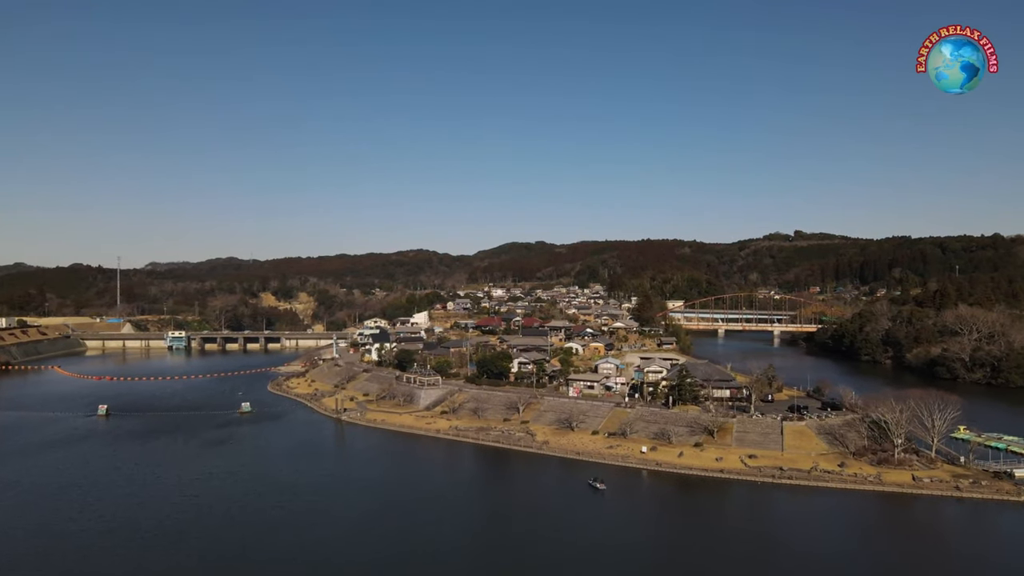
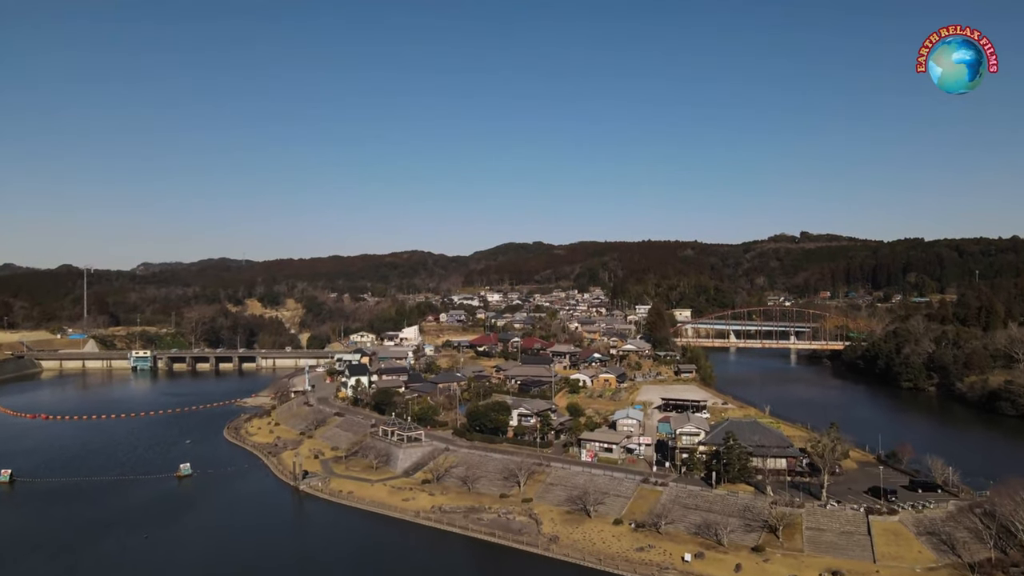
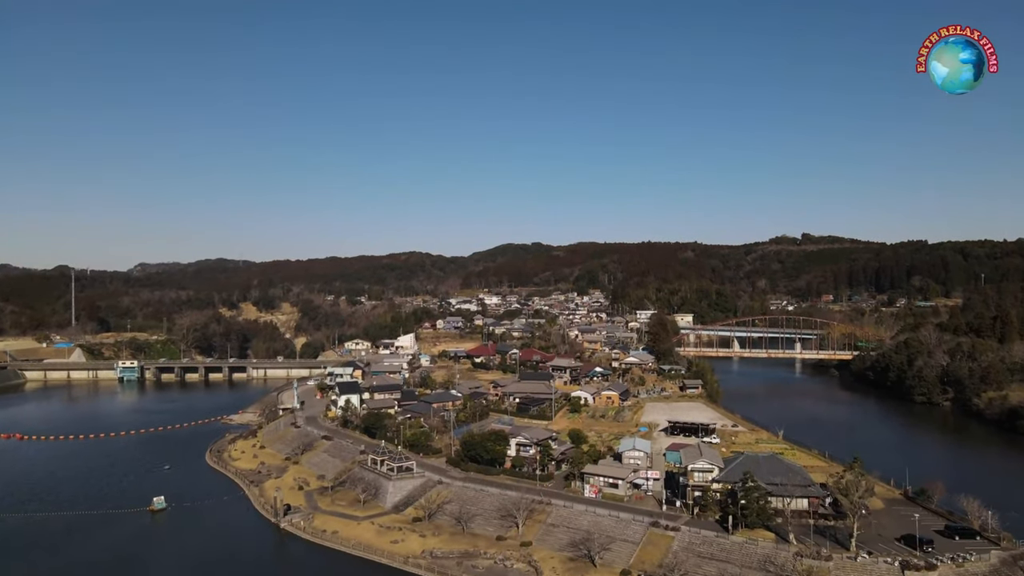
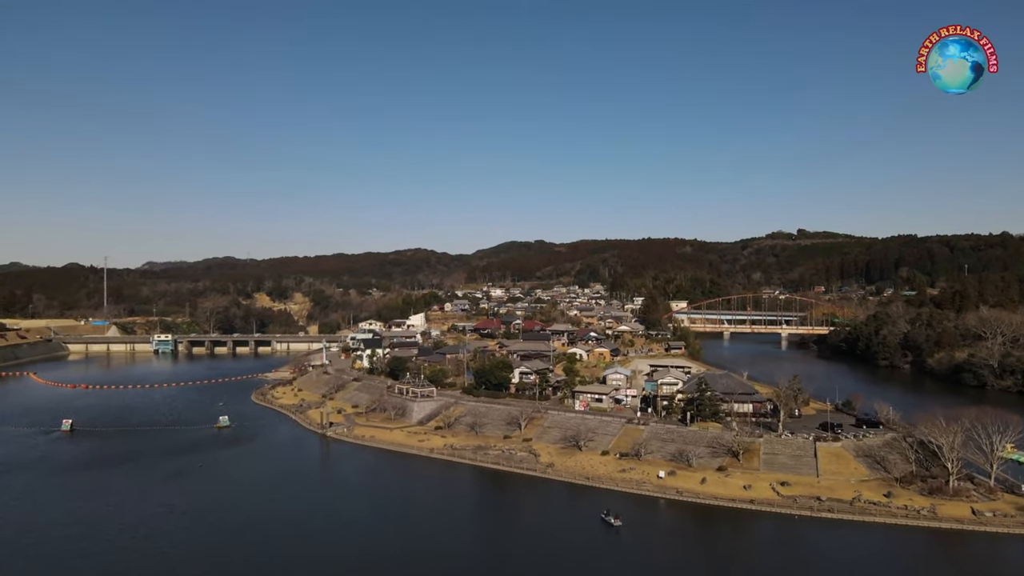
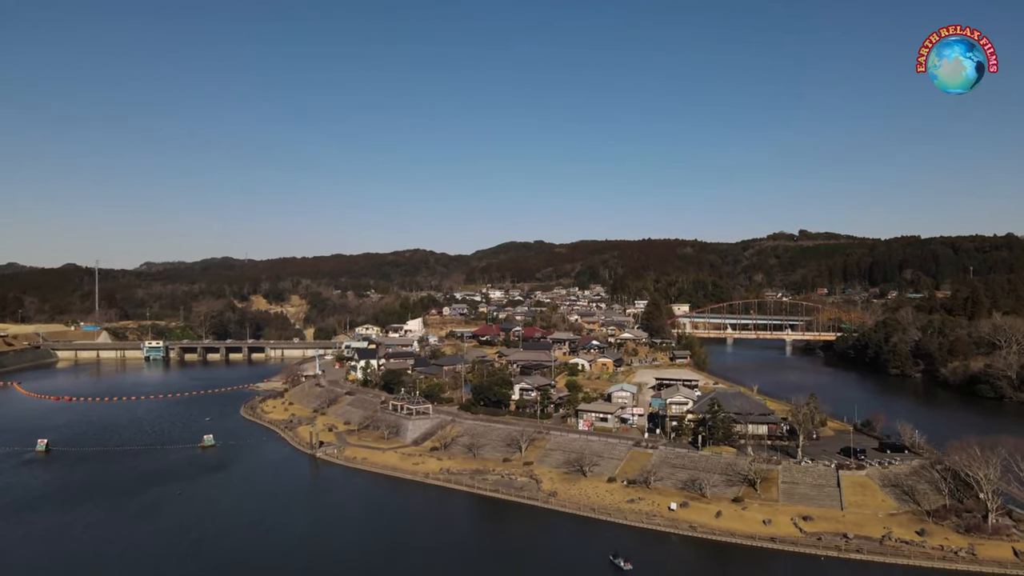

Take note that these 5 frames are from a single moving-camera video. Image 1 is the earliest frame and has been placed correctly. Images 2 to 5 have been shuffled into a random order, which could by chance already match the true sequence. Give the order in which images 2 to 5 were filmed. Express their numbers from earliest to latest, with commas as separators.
4, 5, 2, 3
